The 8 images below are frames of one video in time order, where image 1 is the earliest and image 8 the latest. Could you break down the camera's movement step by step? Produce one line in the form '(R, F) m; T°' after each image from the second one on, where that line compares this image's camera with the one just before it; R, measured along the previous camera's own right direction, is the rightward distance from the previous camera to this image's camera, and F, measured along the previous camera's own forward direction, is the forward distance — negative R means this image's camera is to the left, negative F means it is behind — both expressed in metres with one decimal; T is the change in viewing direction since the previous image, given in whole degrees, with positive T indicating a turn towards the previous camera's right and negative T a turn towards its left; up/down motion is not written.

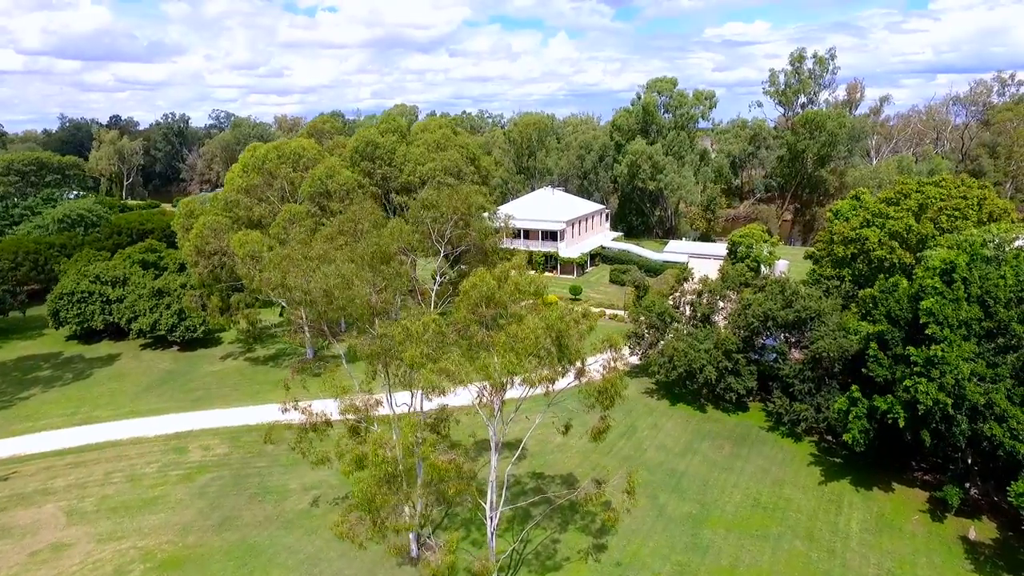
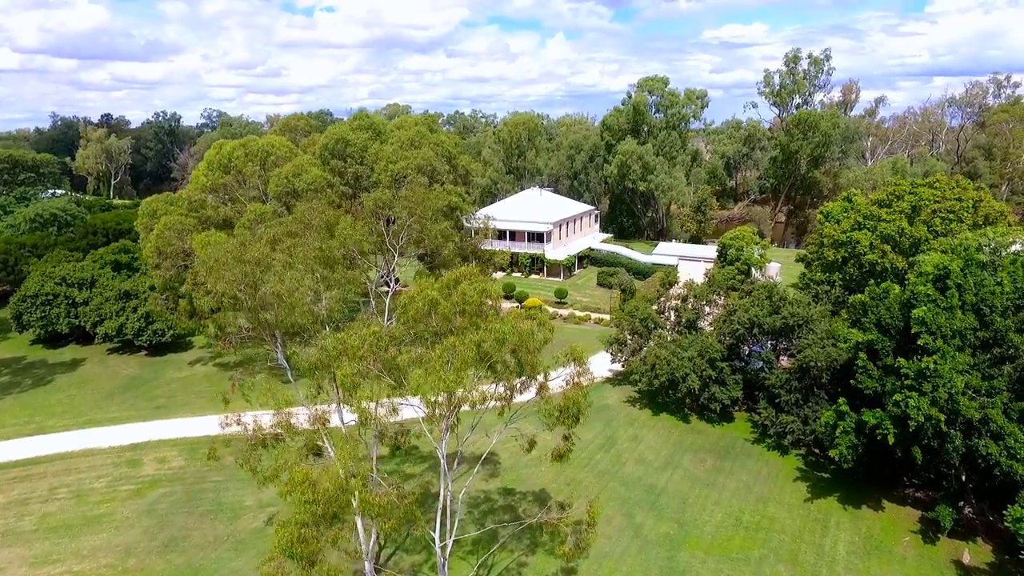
(+0.9, +1.2) m; 0°
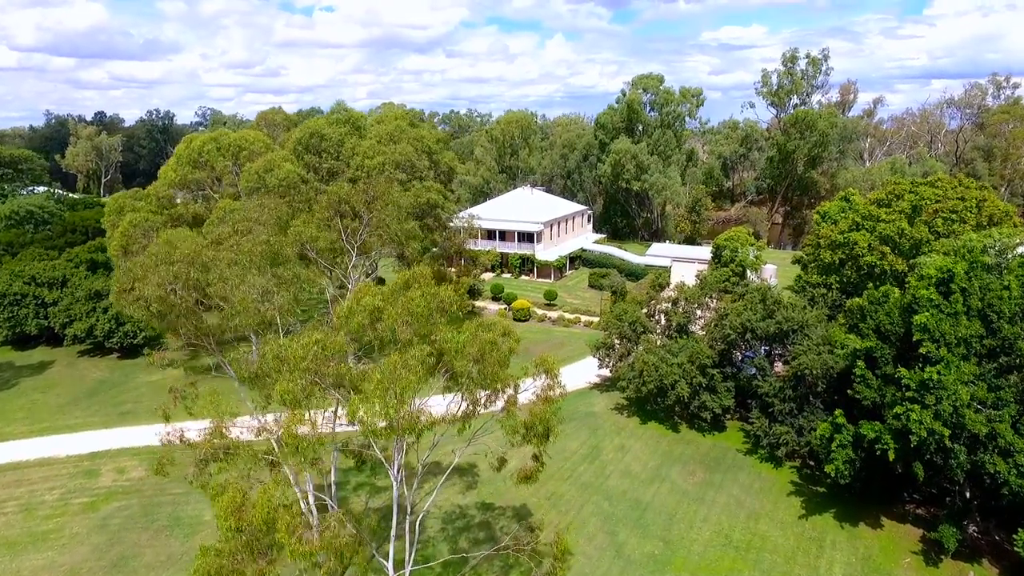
(+0.7, +1.2) m; 0°
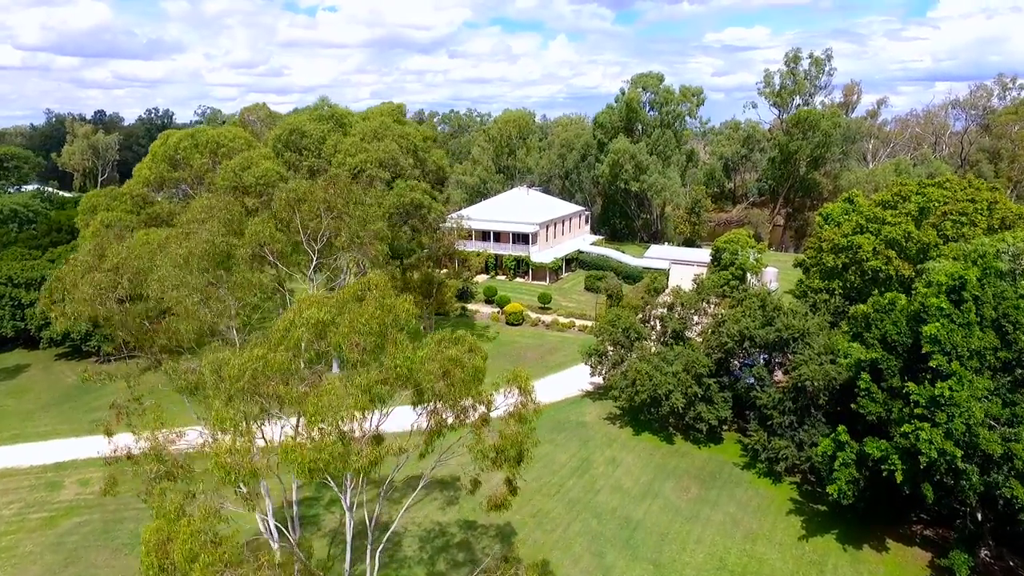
(+0.6, +1.1) m; 0°
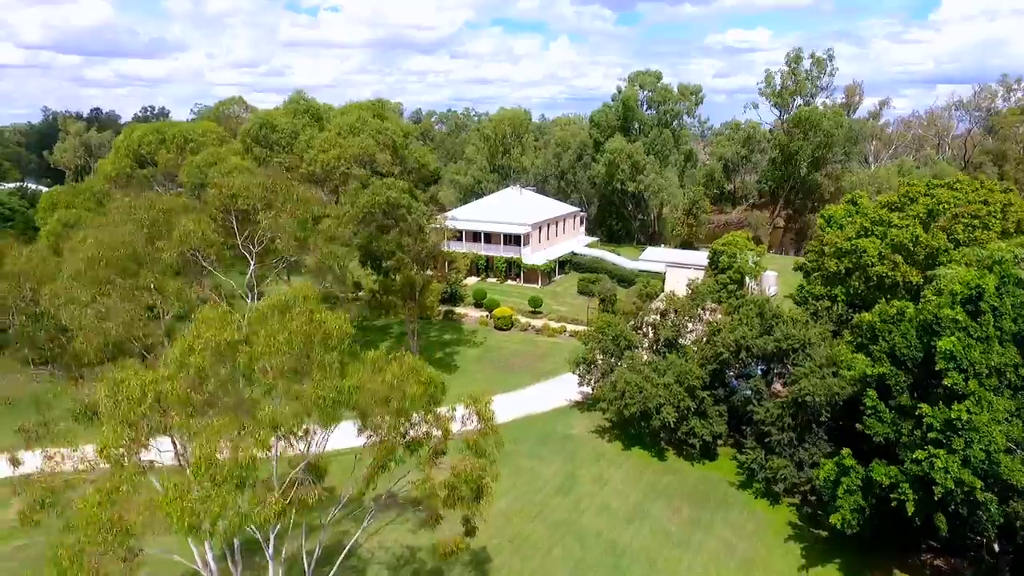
(+0.7, +1.5) m; 0°
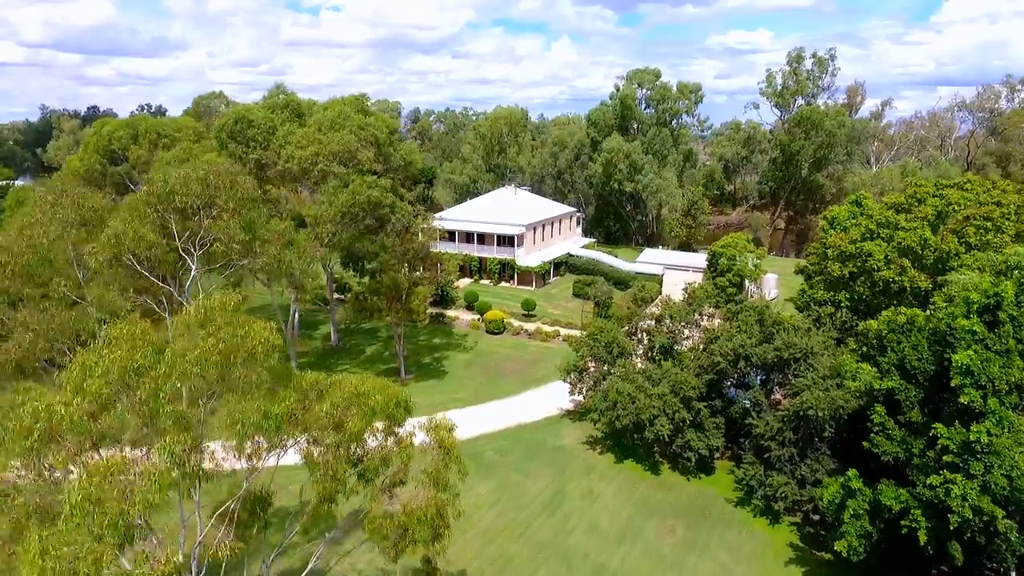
(+0.5, +1.2) m; 0°
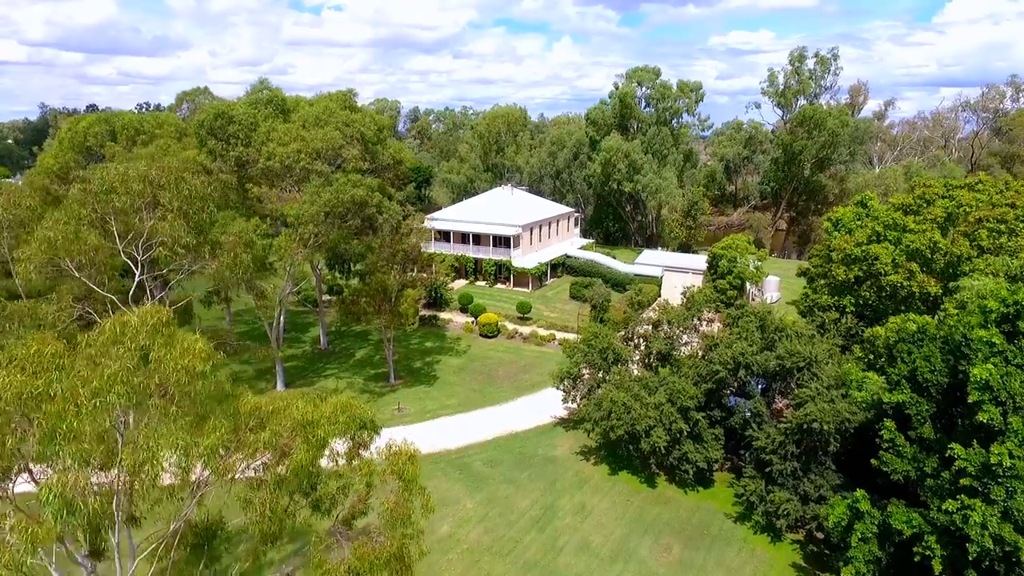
(+0.4, +0.9) m; 0°
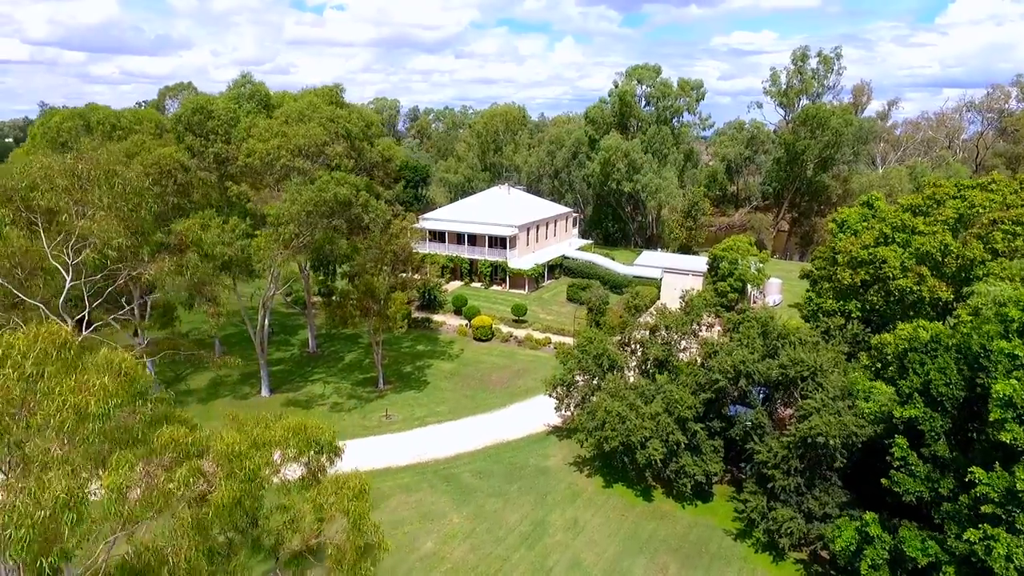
(+0.4, +1.0) m; 0°
